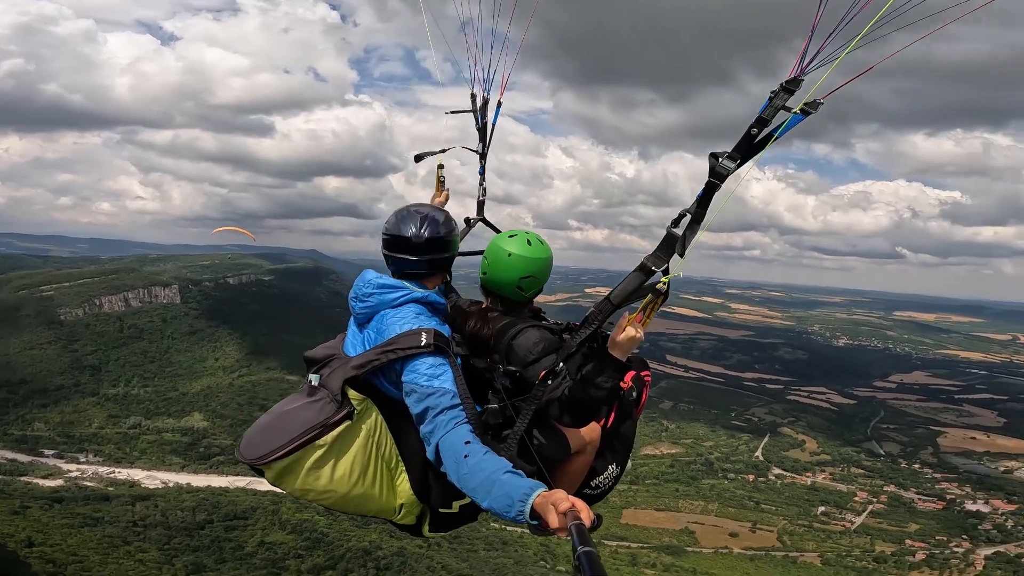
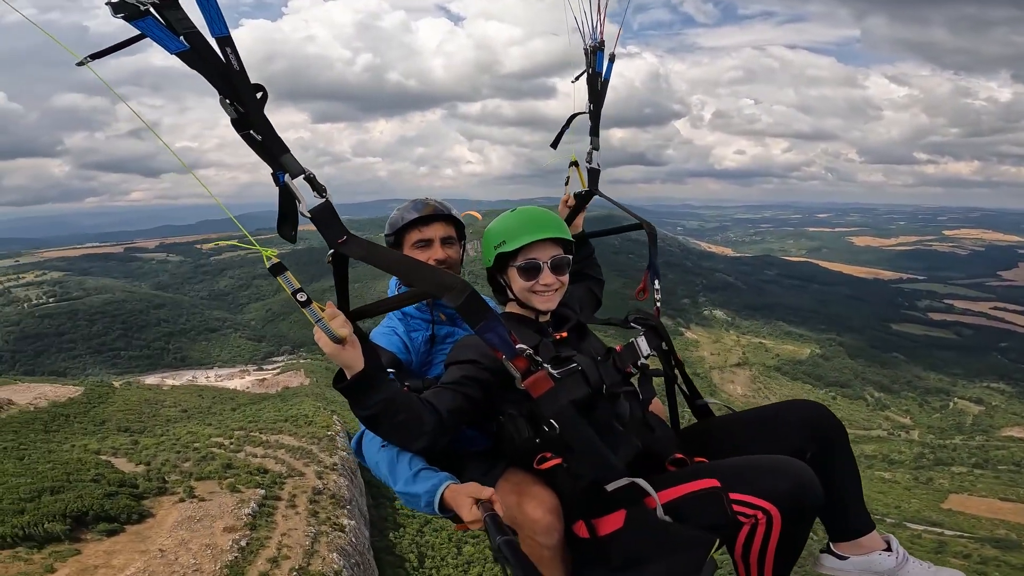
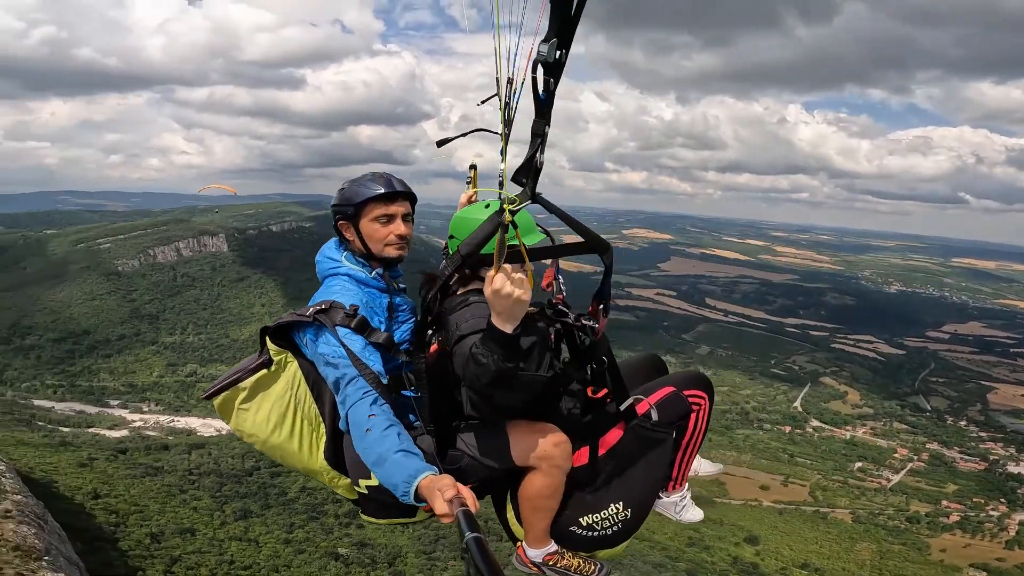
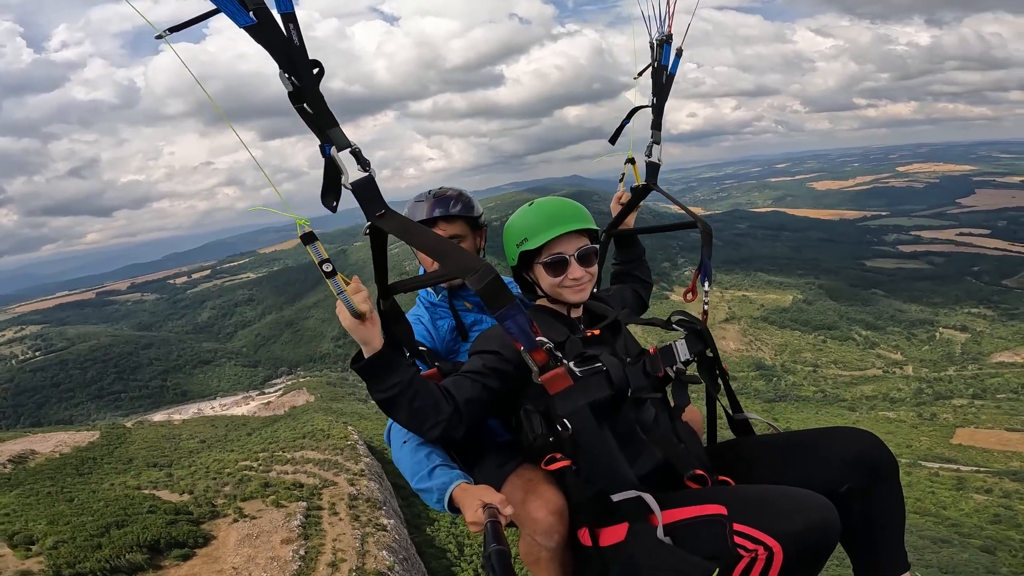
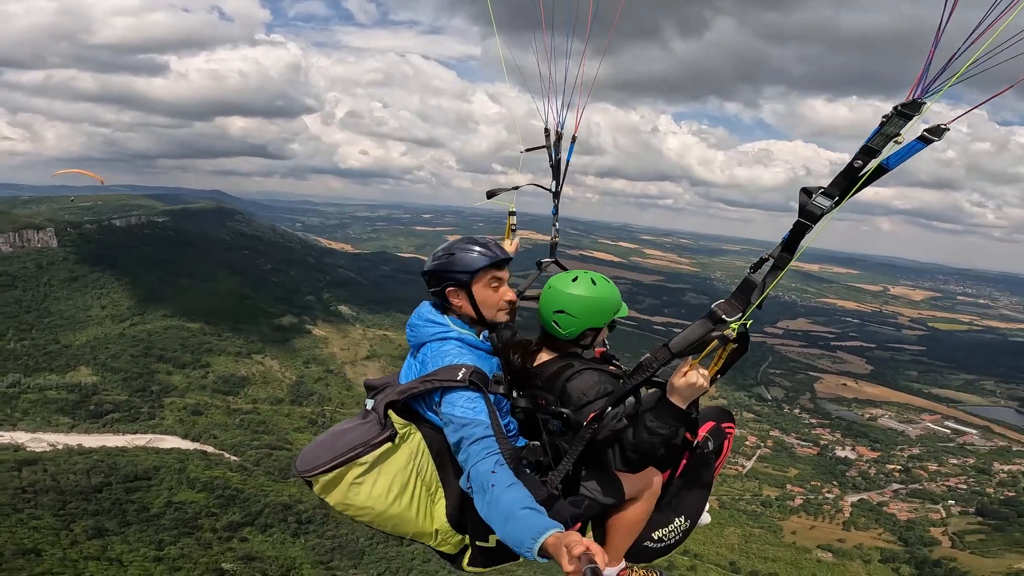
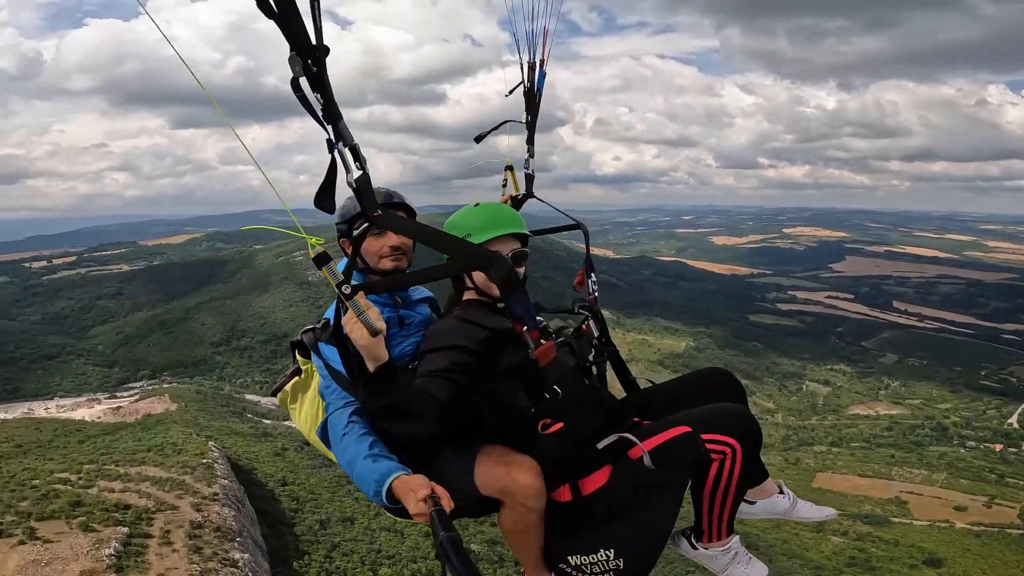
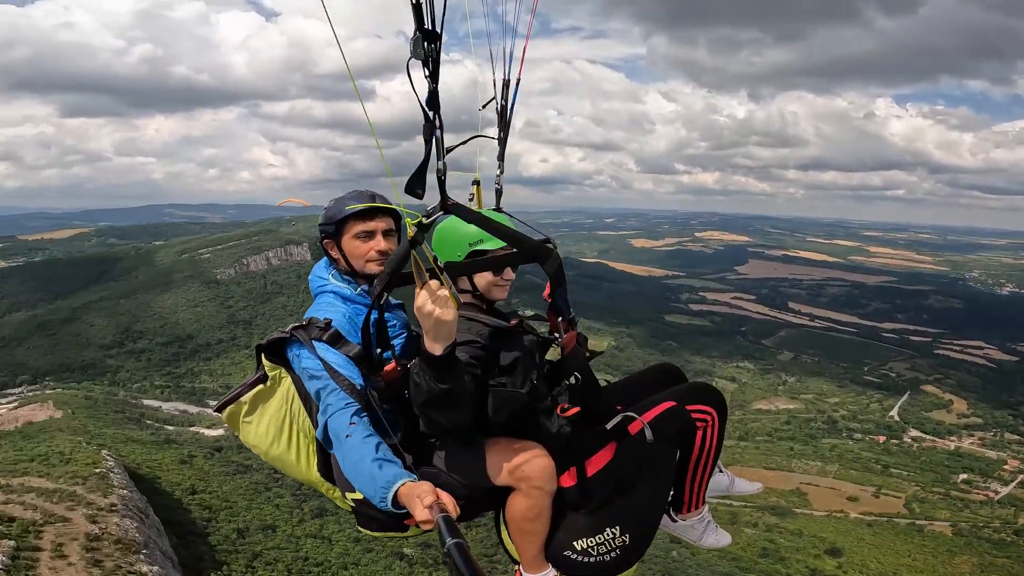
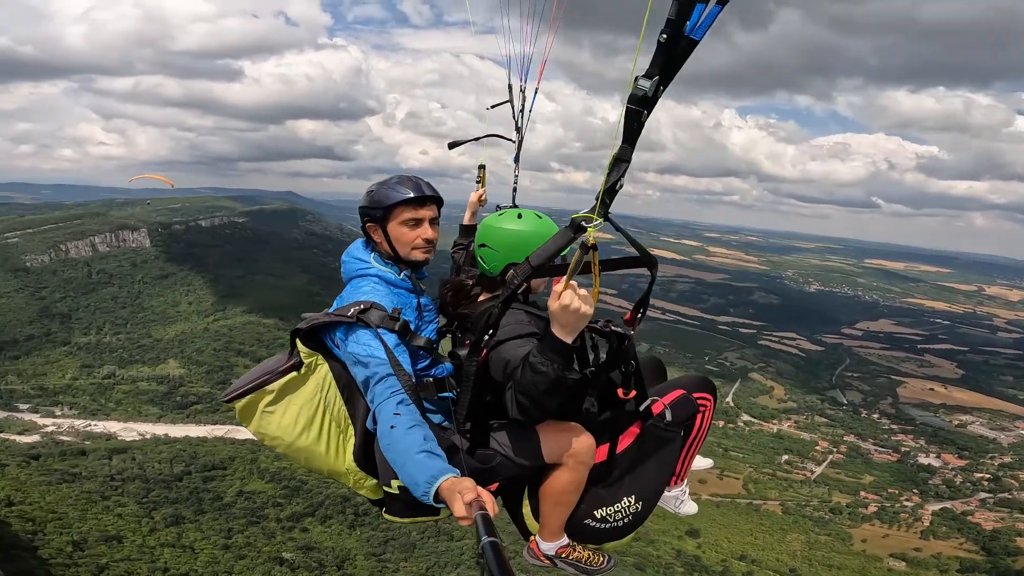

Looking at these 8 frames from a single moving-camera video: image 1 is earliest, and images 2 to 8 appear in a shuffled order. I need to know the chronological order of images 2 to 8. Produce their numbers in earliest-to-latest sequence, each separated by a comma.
5, 8, 3, 7, 6, 2, 4
